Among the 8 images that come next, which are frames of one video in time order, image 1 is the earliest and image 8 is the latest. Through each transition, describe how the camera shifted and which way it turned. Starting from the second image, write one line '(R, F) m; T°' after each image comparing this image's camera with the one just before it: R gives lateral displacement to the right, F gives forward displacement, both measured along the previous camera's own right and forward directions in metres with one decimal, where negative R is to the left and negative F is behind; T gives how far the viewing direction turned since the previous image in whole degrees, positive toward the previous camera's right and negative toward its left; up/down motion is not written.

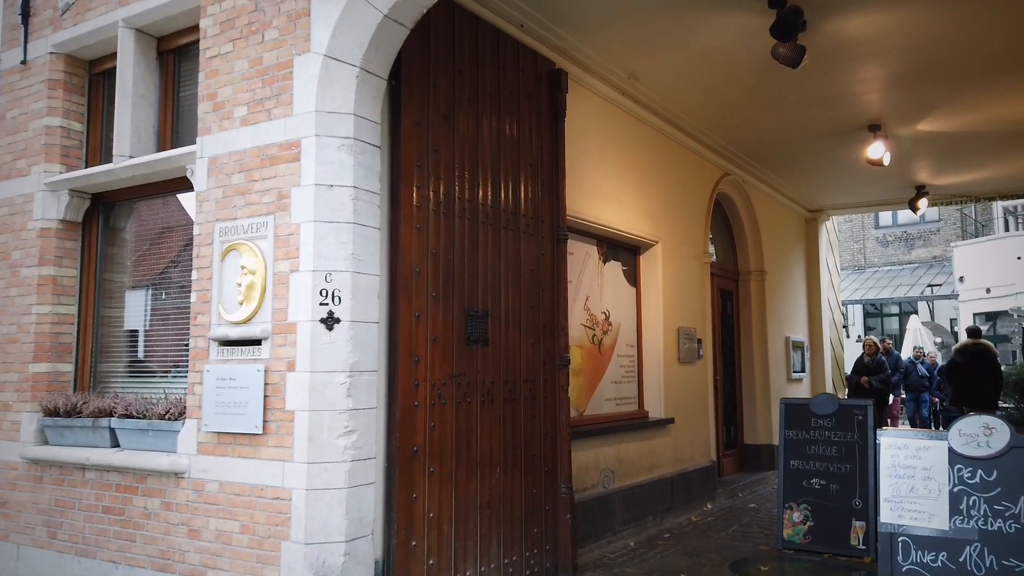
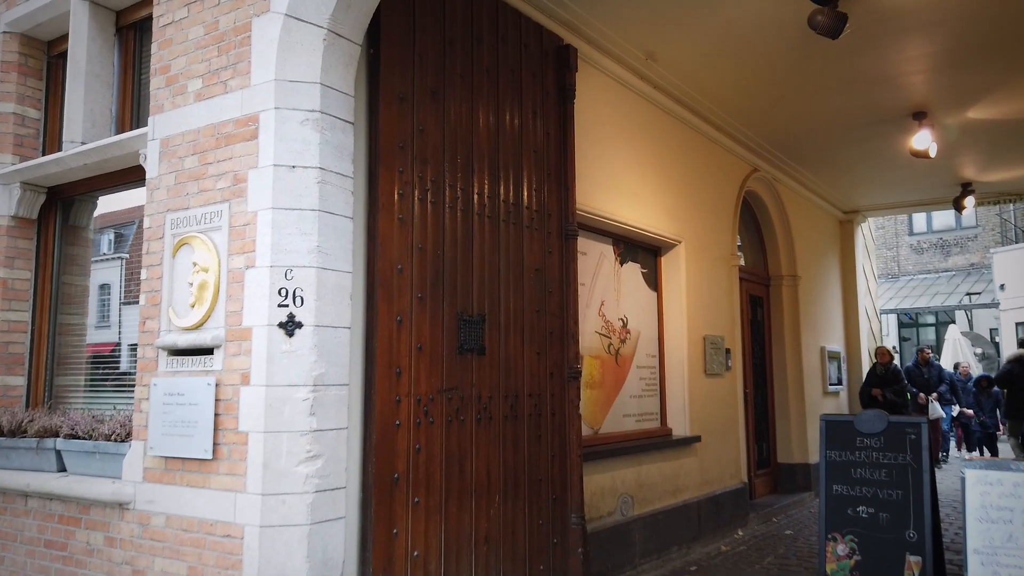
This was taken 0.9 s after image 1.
(+0.1, +0.6) m; -2°
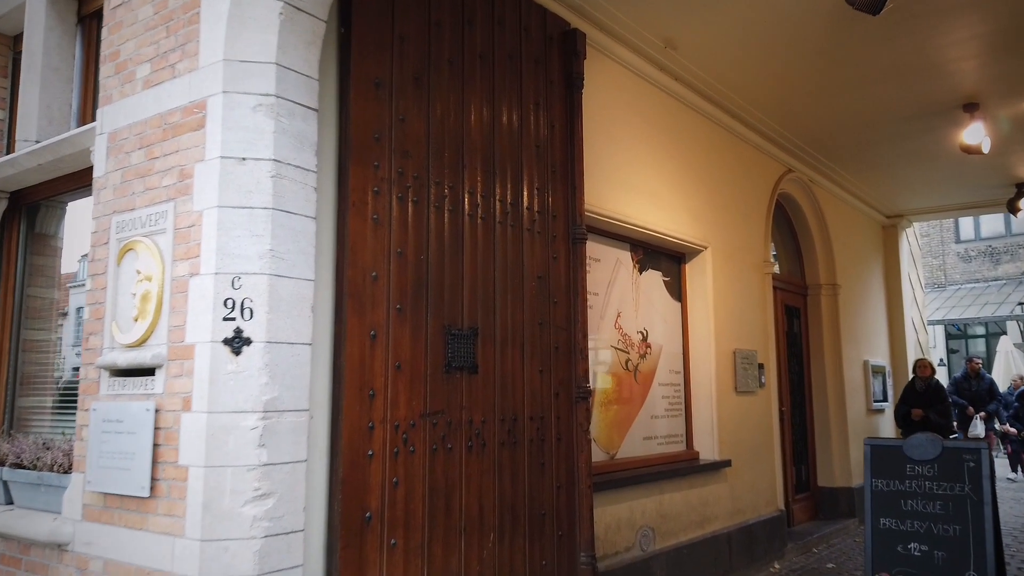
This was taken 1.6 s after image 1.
(+0.2, +0.5) m; -3°
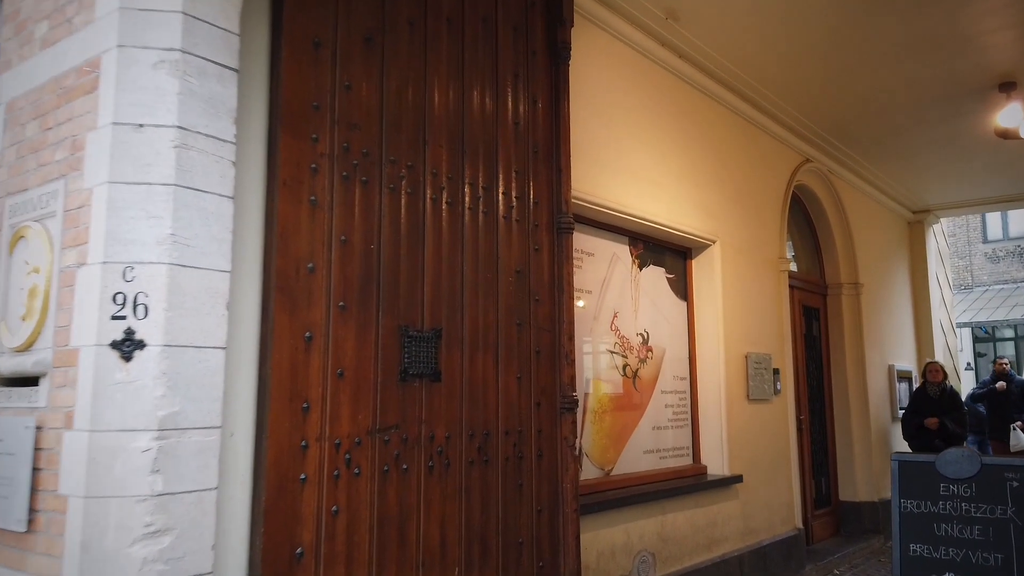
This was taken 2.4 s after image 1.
(+0.2, +0.5) m; -1°
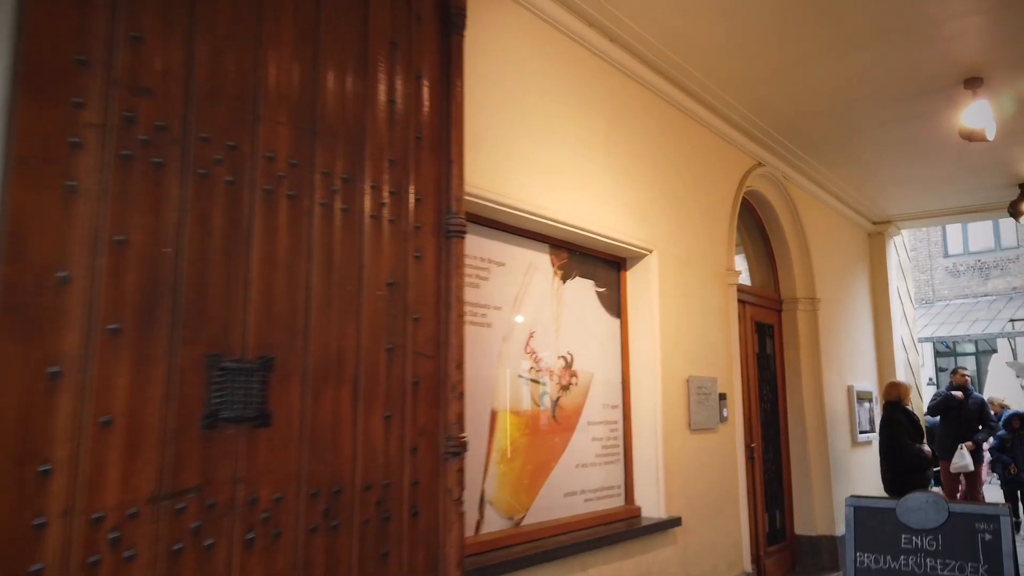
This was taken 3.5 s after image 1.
(+0.4, +0.7) m; +2°
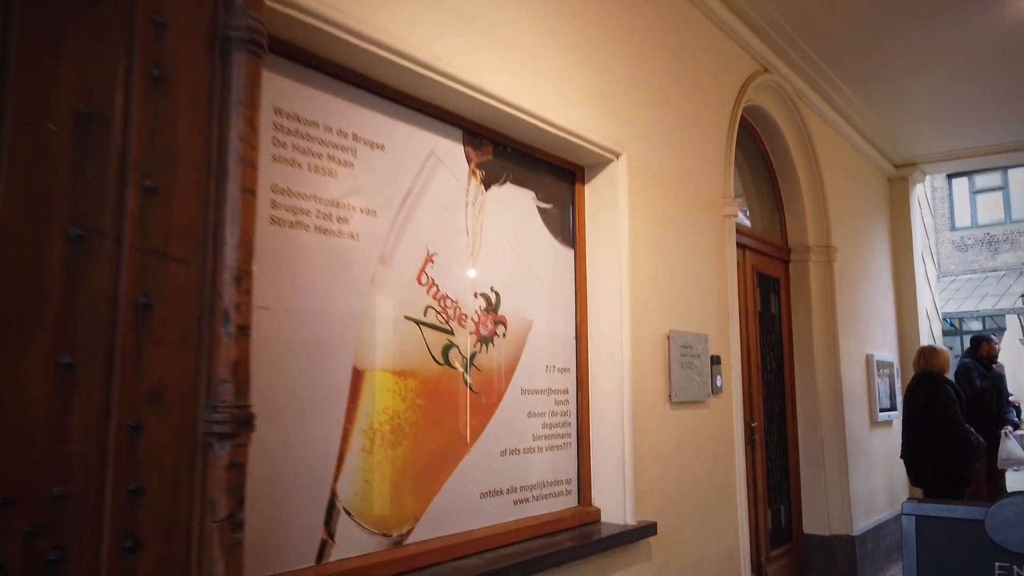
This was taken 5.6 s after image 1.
(+0.4, +1.4) m; 0°
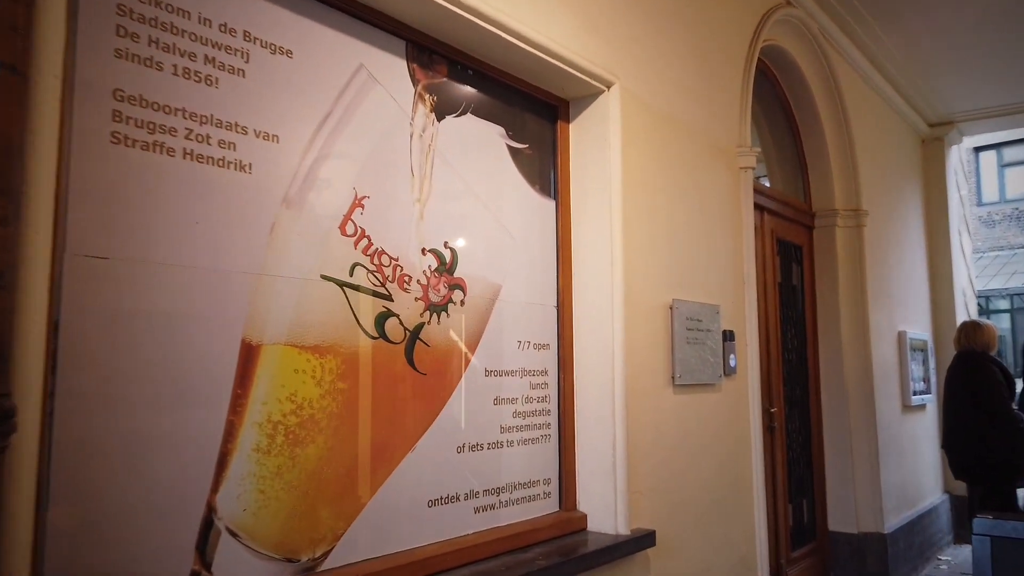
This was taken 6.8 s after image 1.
(+0.2, +0.6) m; -1°
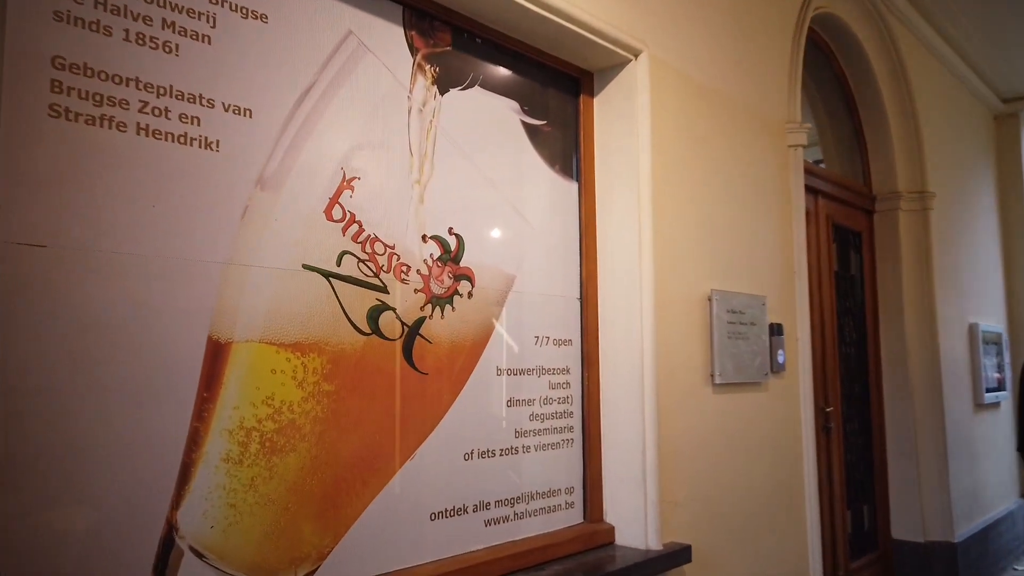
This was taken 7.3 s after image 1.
(+0.1, +0.2) m; -4°
